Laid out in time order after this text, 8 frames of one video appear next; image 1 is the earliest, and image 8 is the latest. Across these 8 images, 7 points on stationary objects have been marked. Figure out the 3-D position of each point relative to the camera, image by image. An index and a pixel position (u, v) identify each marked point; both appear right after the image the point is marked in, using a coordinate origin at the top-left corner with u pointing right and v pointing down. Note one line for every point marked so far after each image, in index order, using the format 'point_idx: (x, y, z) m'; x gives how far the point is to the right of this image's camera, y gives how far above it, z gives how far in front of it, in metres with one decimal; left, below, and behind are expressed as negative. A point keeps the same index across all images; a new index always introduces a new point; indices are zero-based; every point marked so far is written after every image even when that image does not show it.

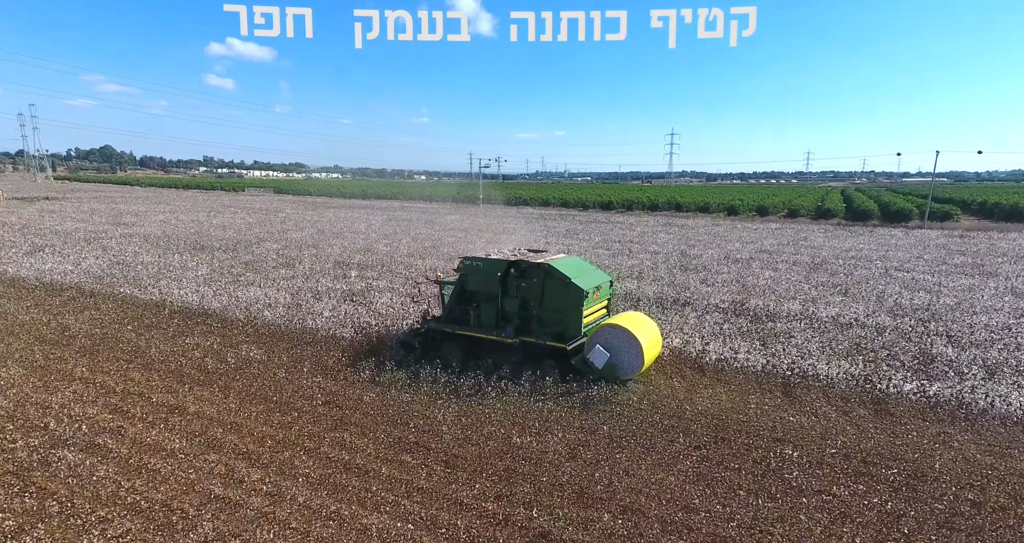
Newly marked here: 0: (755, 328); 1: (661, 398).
0: (+5.1, -1.2, +11.1) m
1: (+2.1, -1.8, +7.4) m
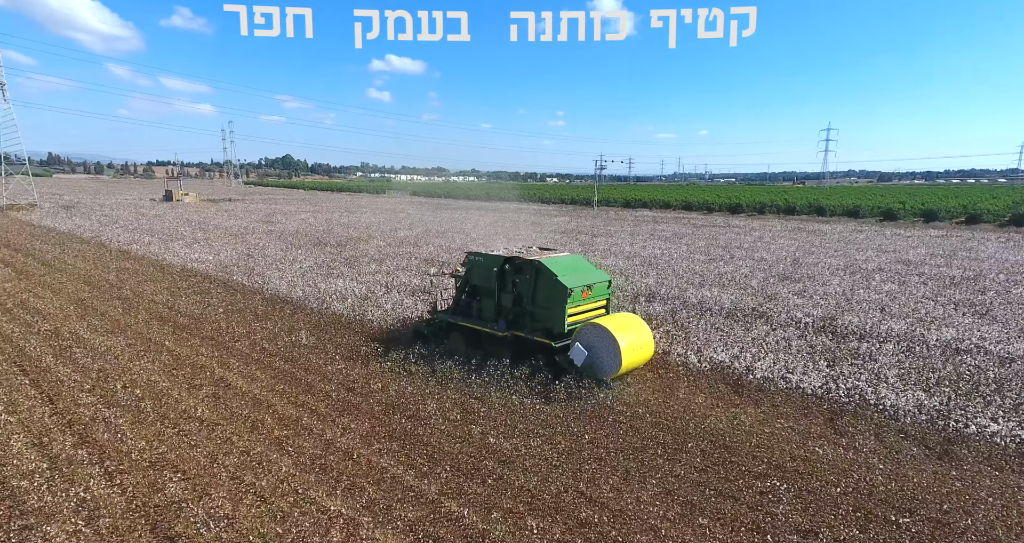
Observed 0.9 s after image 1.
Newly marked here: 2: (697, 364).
0: (+5.9, -1.4, +9.8) m
1: (+2.1, -1.9, +6.9) m
2: (+3.1, -1.5, +8.8) m
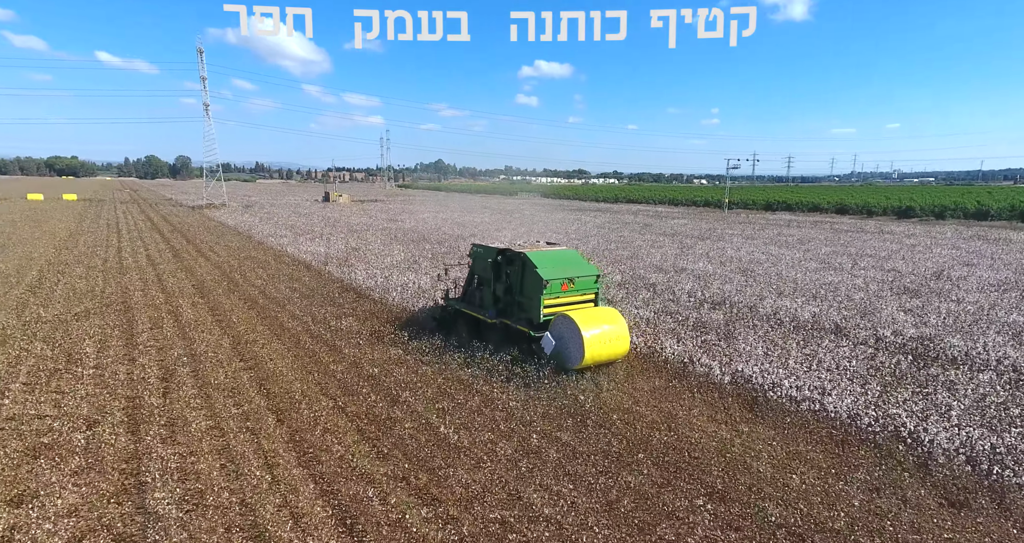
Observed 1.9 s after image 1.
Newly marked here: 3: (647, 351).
0: (+6.1, -1.6, +8.4) m
1: (+1.7, -1.9, +6.5) m
2: (+3.1, -1.6, +8.1) m
3: (+2.3, -1.4, +9.2) m
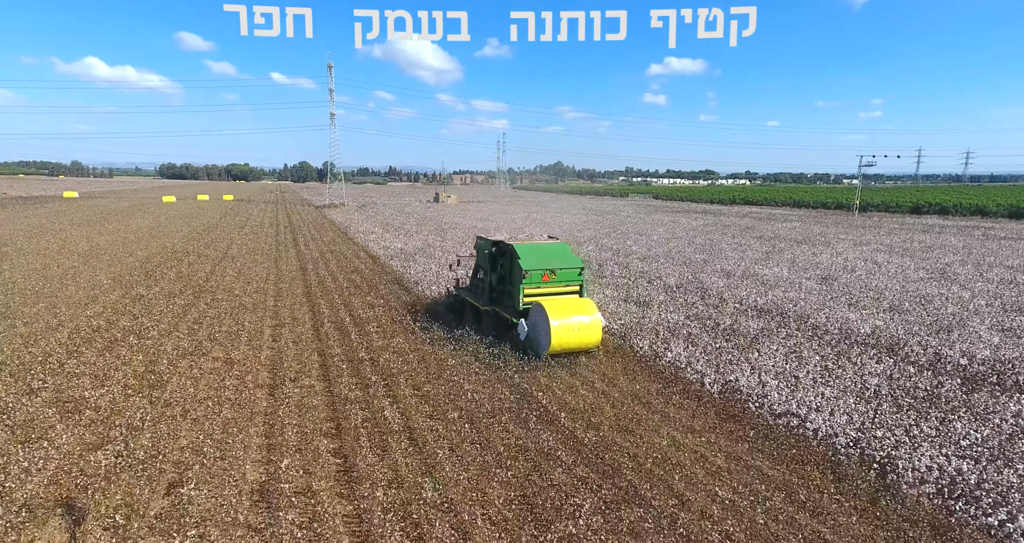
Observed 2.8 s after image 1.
0: (+5.8, -1.7, +7.2) m
1: (+1.0, -1.8, +6.3) m
2: (+2.8, -1.6, +7.6) m
3: (+2.2, -1.3, +8.9) m
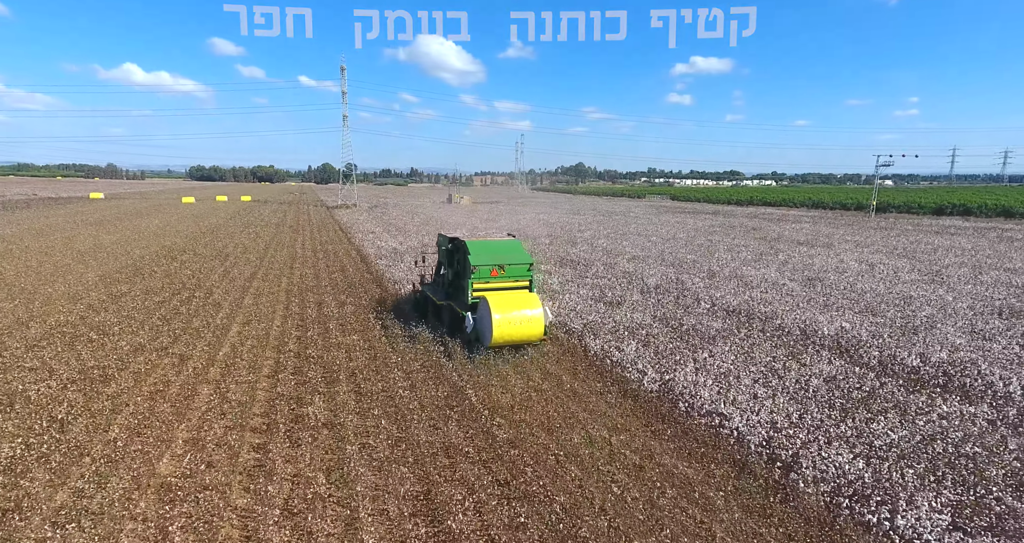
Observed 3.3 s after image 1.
0: (+4.9, -1.7, +7.1) m
1: (+0.1, -1.8, +6.5) m
2: (+1.9, -1.6, +7.6) m
3: (+1.4, -1.3, +8.9) m
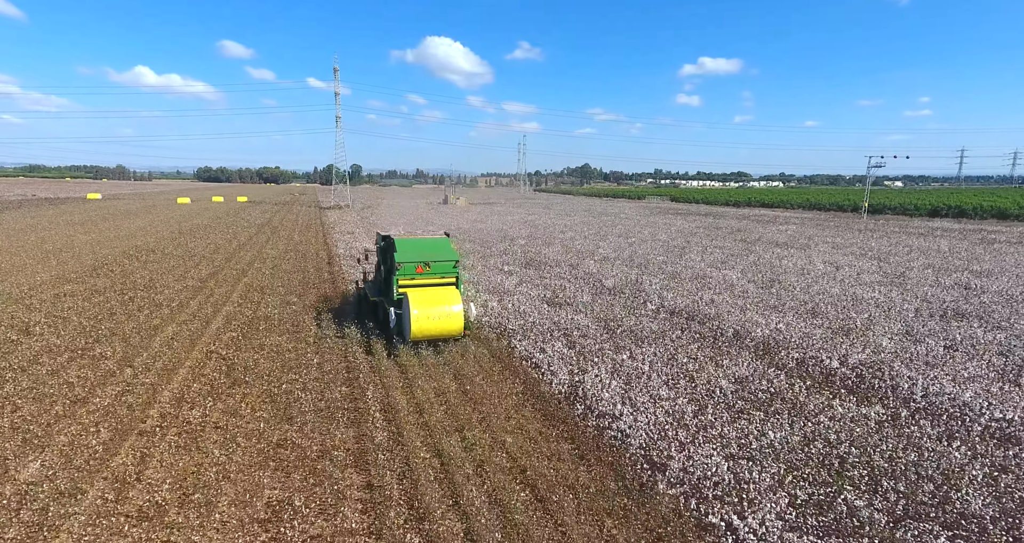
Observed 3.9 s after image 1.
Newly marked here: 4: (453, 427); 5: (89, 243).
0: (+3.6, -1.7, +7.2) m
1: (-1.2, -1.8, +6.5) m
2: (+0.6, -1.6, +7.7) m
3: (+0.1, -1.4, +9.0) m
4: (-0.6, -2.0, +6.0) m
5: (-15.3, +1.0, +19.4) m
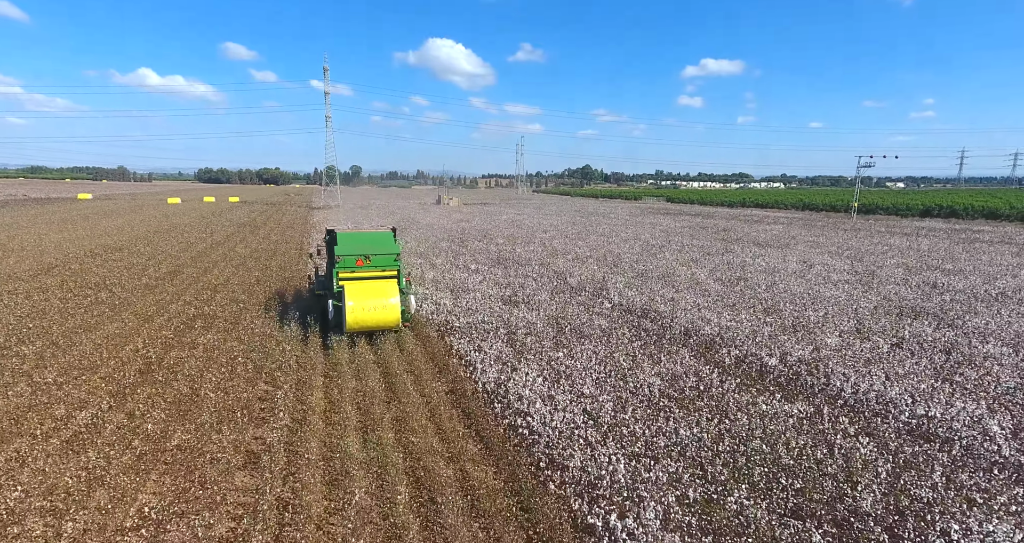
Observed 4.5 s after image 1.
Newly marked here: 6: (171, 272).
0: (+2.5, -1.6, +7.1) m
1: (-2.2, -1.8, +6.4) m
2: (-0.4, -1.6, +7.6) m
3: (-0.9, -1.3, +8.9) m
4: (-1.6, -1.9, +5.8) m
5: (-16.4, +1.1, +19.3) m
6: (-9.0, -0.1, +14.1) m
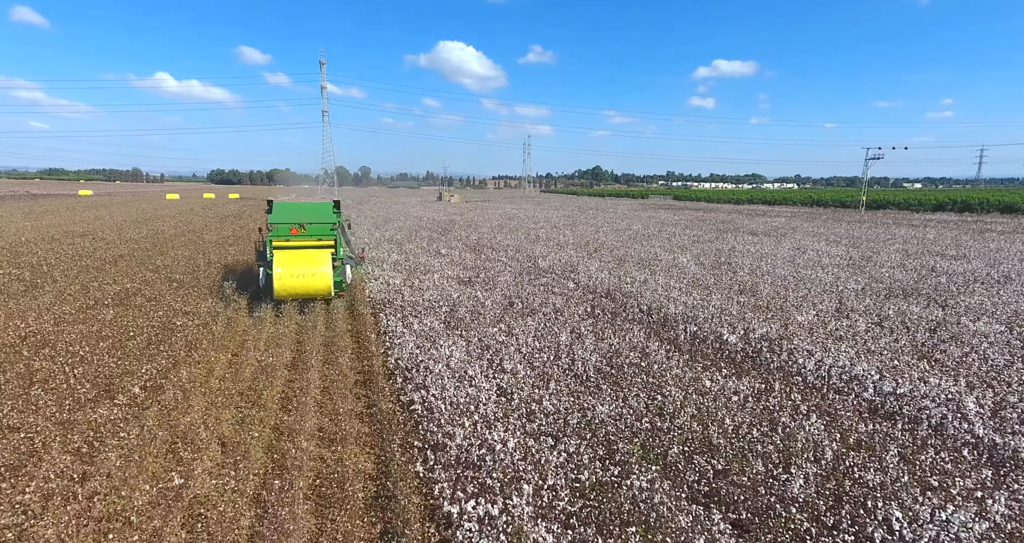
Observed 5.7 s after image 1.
0: (+1.5, -1.2, +6.2) m
1: (-3.3, -1.3, +5.6) m
2: (-1.4, -1.1, +6.8) m
3: (-1.9, -0.8, +8.1) m
4: (-2.7, -1.4, +5.0) m
5: (-17.1, +1.5, +18.8) m
6: (-9.9, +0.3, +13.5) m
